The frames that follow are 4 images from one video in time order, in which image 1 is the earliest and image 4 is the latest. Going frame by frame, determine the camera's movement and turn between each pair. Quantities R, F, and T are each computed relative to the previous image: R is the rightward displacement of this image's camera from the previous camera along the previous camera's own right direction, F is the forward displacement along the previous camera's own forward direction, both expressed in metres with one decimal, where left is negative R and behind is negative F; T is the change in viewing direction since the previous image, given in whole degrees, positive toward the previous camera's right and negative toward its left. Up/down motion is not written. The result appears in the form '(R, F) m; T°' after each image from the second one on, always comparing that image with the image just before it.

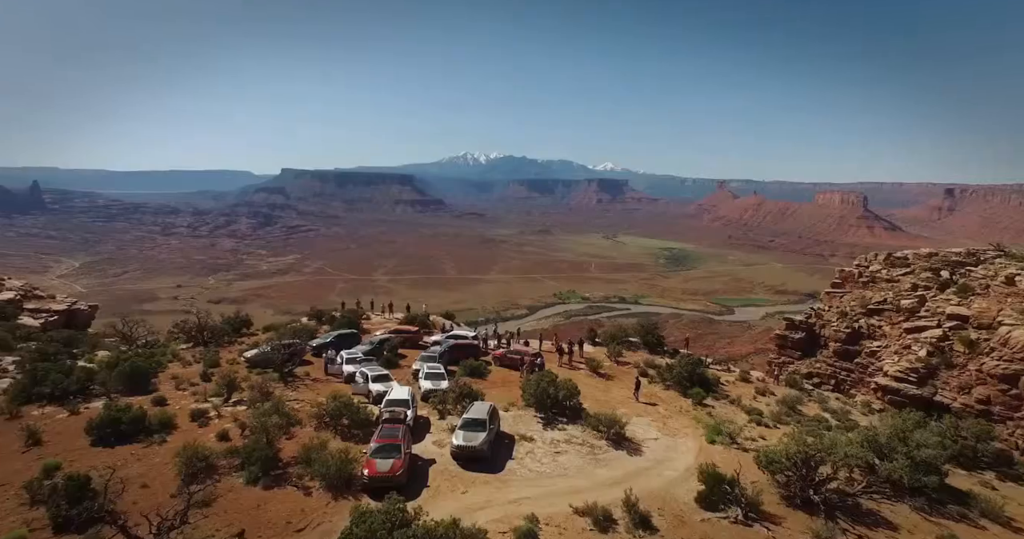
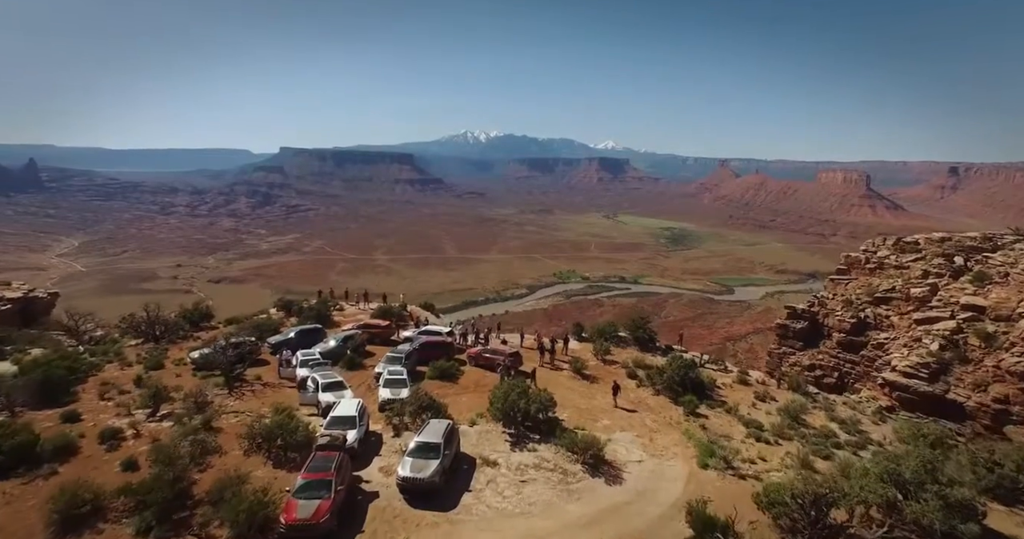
(+0.8, +2.0) m; 0°
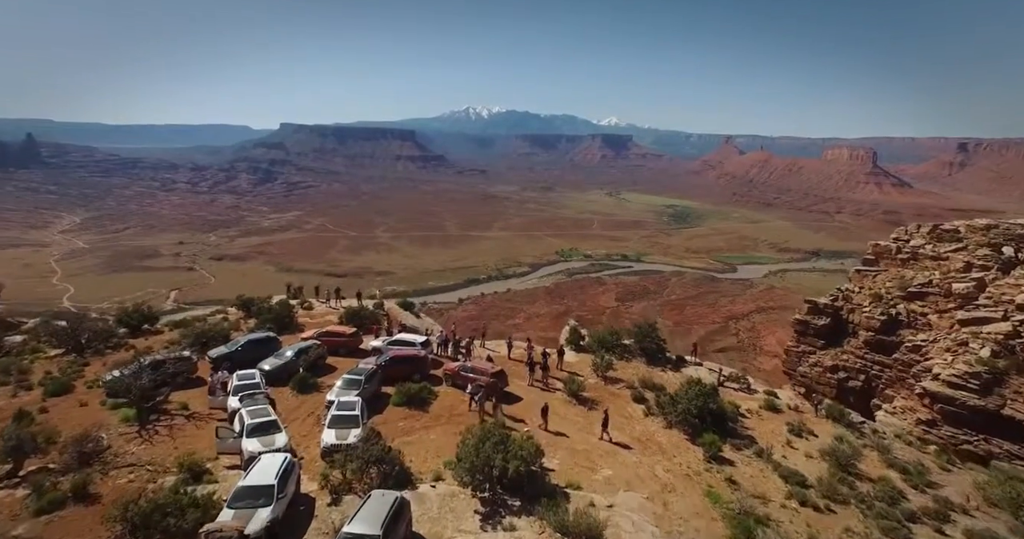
(+0.5, +3.2) m; 0°
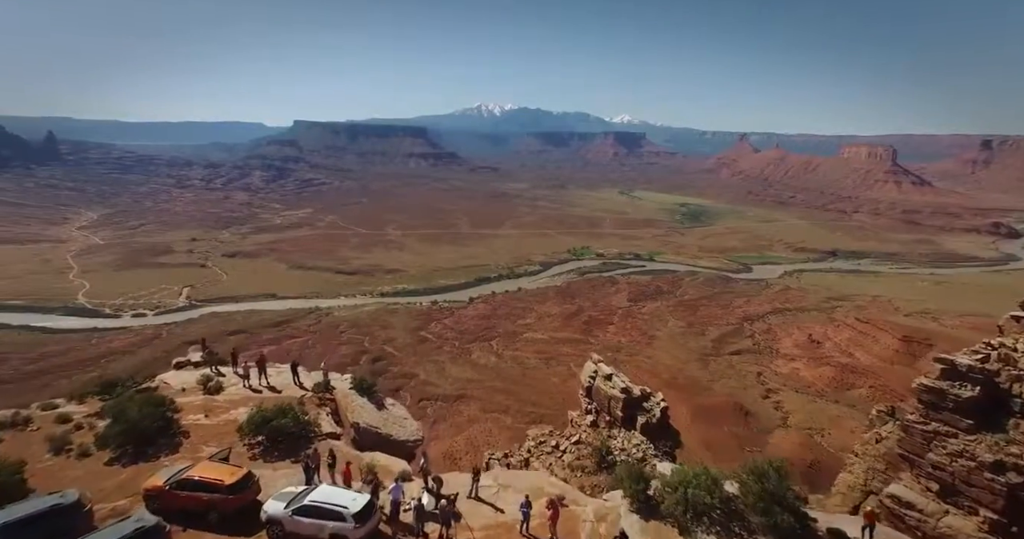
(-0.2, +8.9) m; -1°
